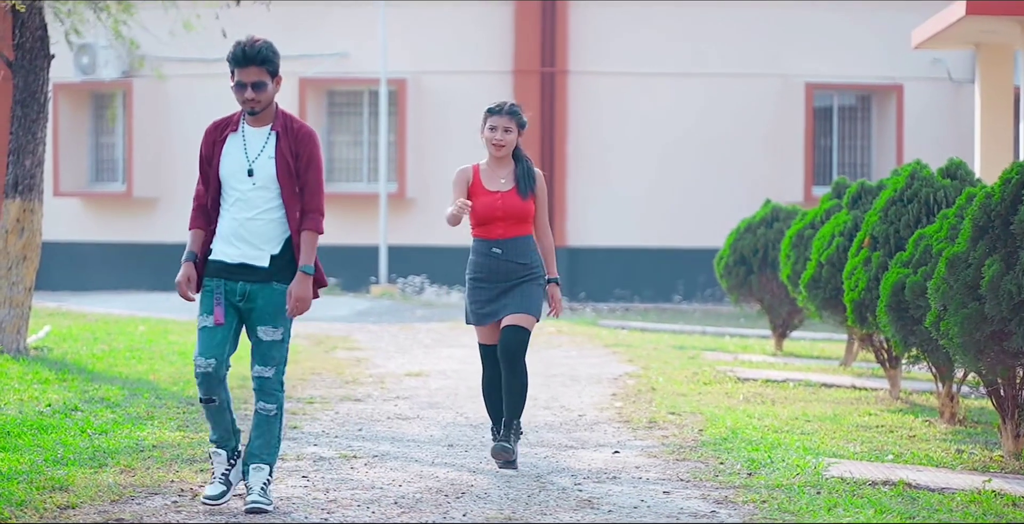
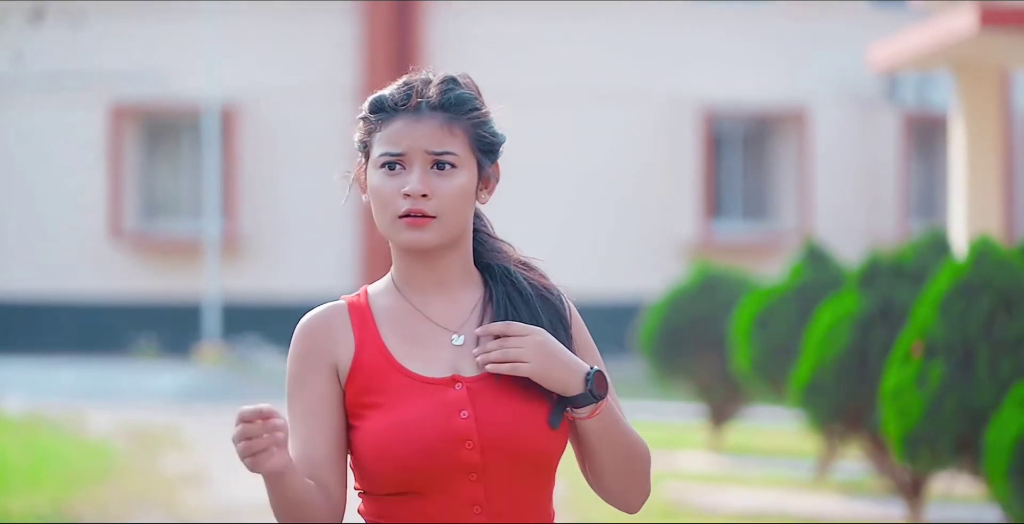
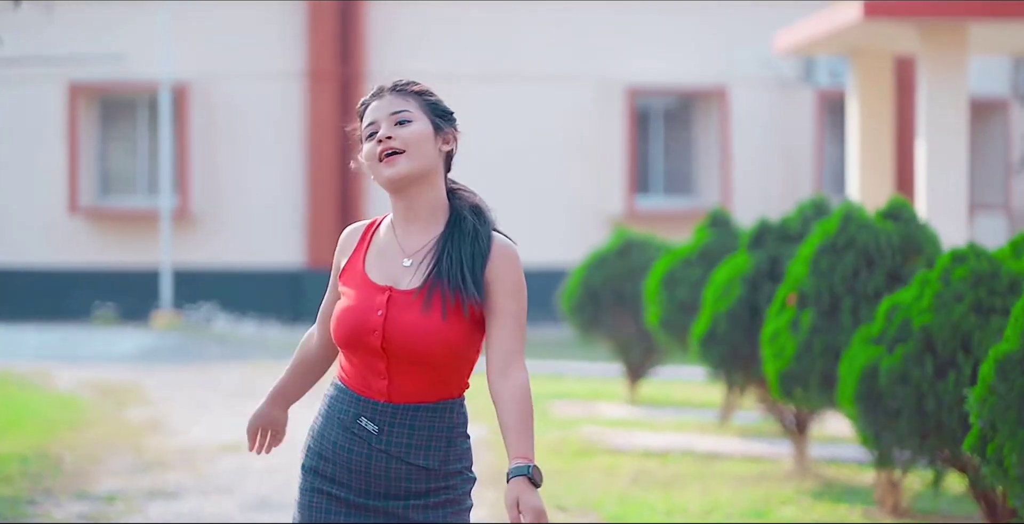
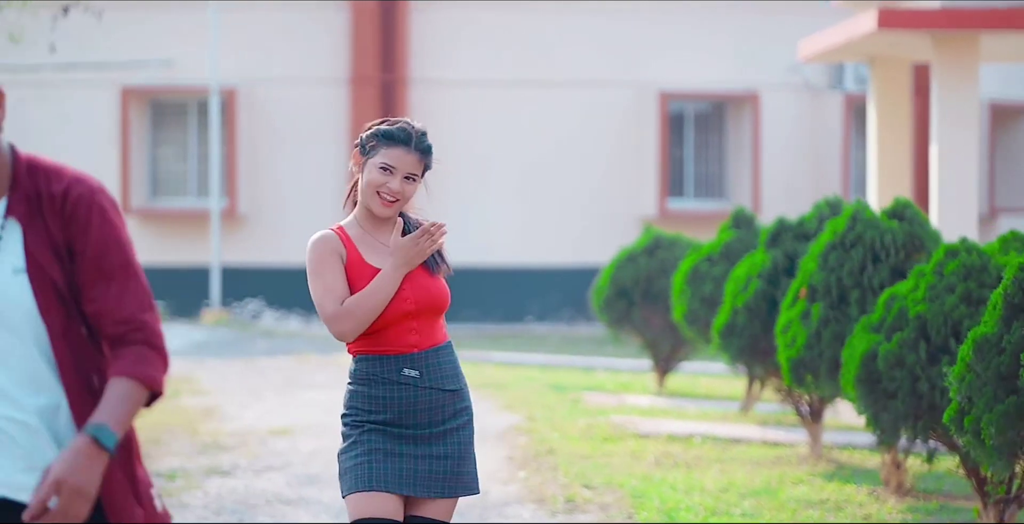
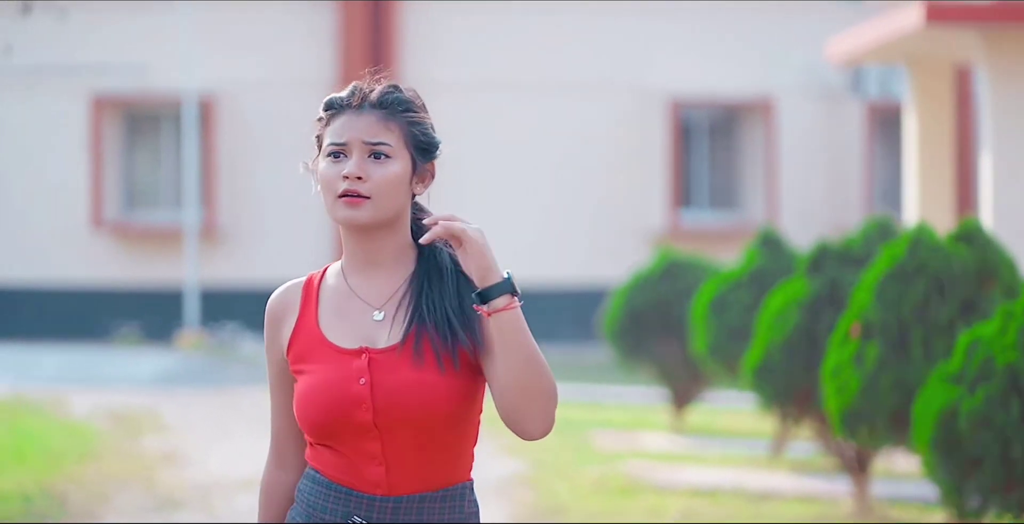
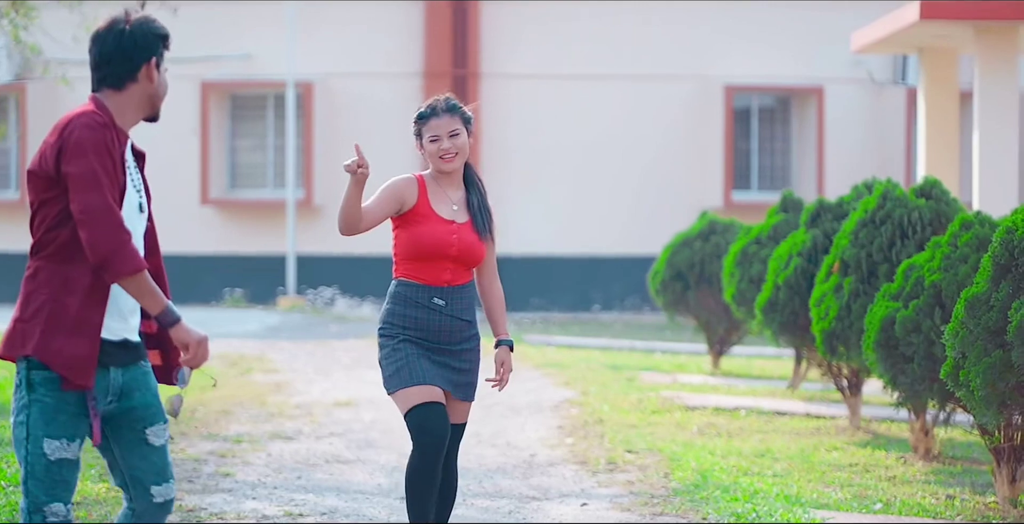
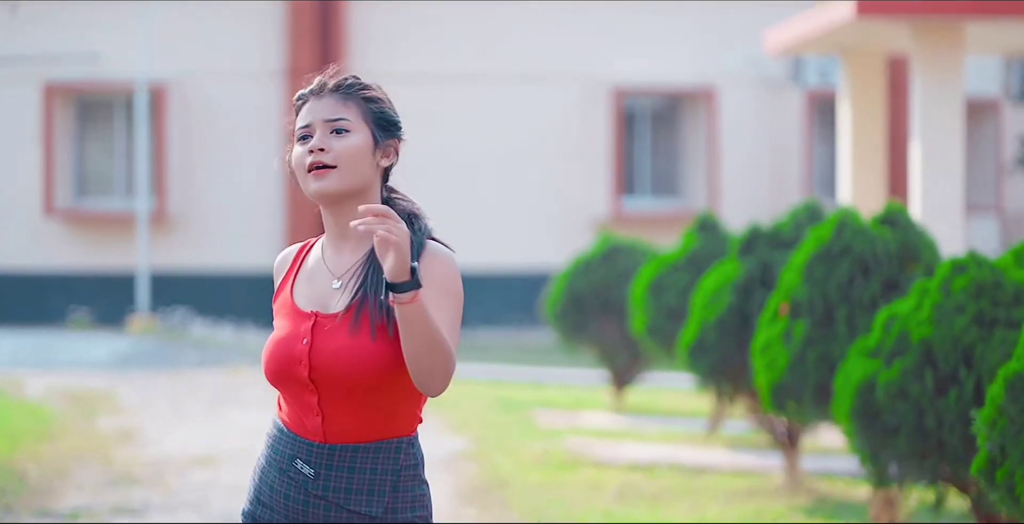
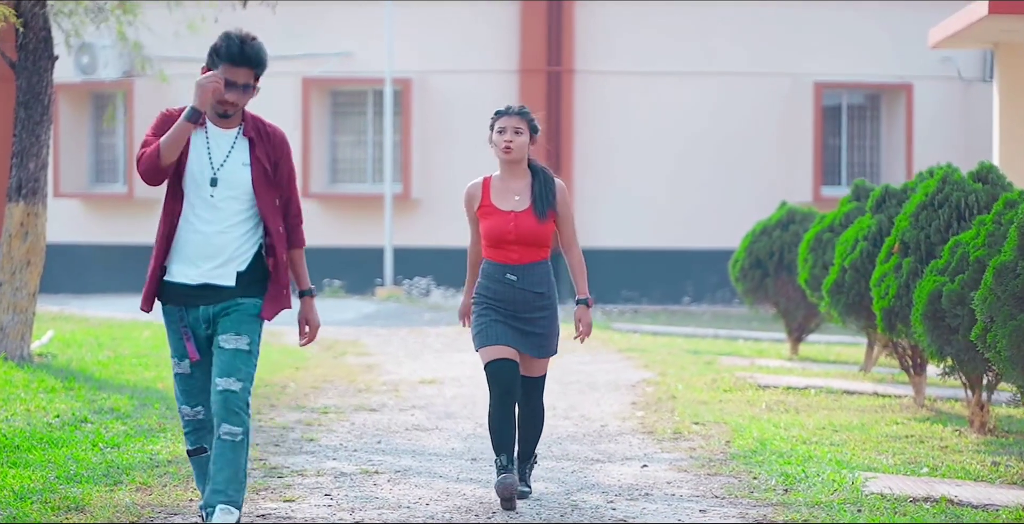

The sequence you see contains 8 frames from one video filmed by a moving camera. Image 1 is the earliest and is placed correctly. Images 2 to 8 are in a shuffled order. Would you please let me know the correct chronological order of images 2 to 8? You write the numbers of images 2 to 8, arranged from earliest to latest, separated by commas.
8, 6, 4, 3, 7, 5, 2
